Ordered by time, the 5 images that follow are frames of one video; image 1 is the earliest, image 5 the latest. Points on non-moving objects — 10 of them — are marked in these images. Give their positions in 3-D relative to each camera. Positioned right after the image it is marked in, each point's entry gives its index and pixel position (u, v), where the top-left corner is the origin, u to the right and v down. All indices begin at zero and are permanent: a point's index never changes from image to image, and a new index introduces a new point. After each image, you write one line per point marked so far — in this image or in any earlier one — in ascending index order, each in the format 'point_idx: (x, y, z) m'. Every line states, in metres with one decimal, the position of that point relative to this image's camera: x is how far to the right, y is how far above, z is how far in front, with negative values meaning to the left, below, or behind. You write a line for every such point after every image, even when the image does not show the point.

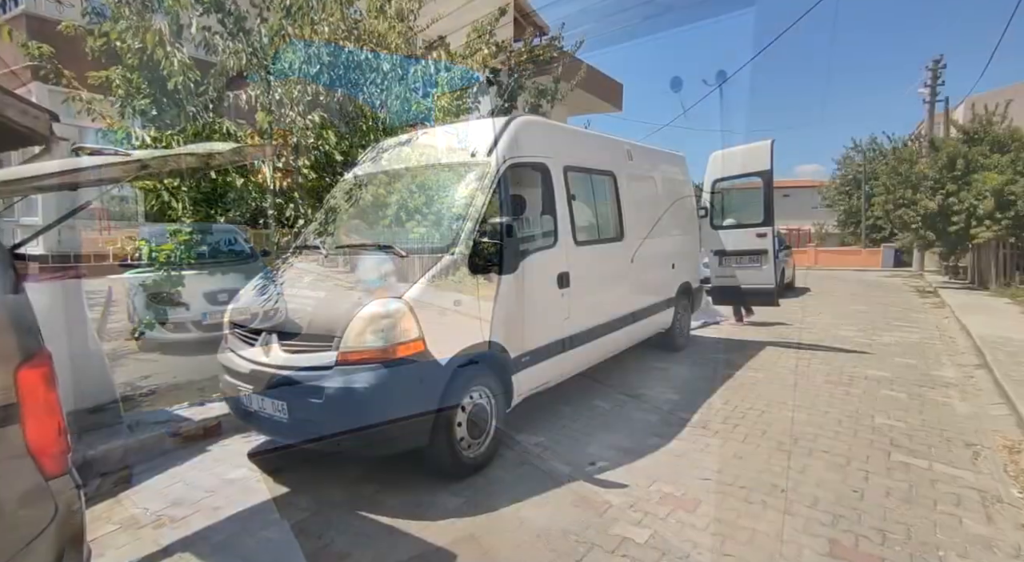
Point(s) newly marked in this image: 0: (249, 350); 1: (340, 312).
0: (-1.7, -0.5, +3.4) m
1: (-1.0, -0.2, +3.1) m
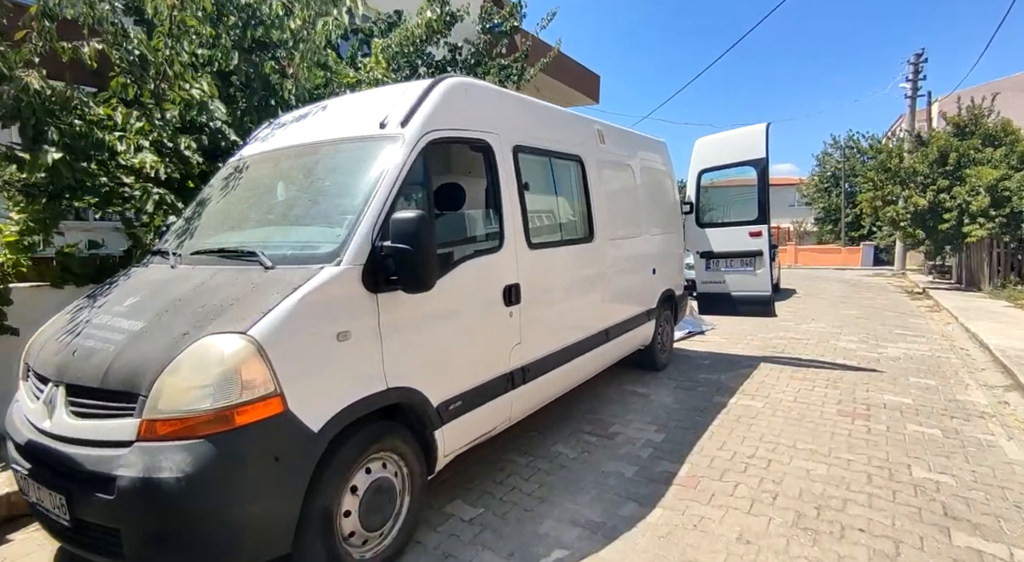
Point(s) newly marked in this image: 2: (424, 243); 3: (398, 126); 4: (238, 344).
0: (-2.1, -0.6, +2.3) m
1: (-1.4, -0.3, +2.0) m
2: (-0.4, +0.2, +2.4) m
3: (-0.6, +0.8, +2.8) m
4: (-1.1, -0.2, +2.0) m
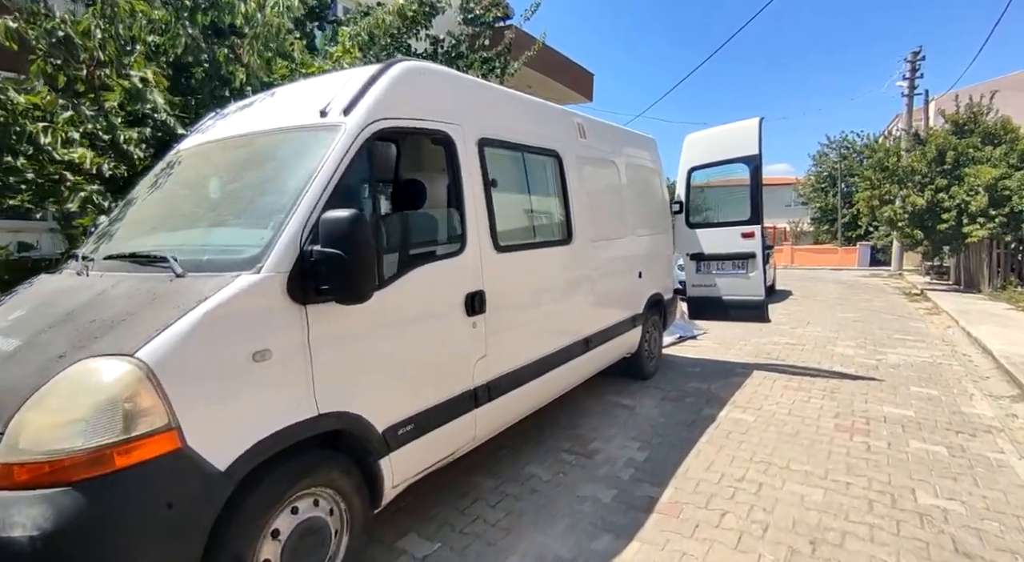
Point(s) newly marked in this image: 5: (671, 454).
0: (-2.3, -0.6, +2.0) m
1: (-1.6, -0.3, +1.7) m
2: (-0.6, +0.1, +2.1) m
3: (-0.8, +0.8, +2.5) m
4: (-1.3, -0.3, +1.7) m
5: (+1.1, -1.2, +3.7) m
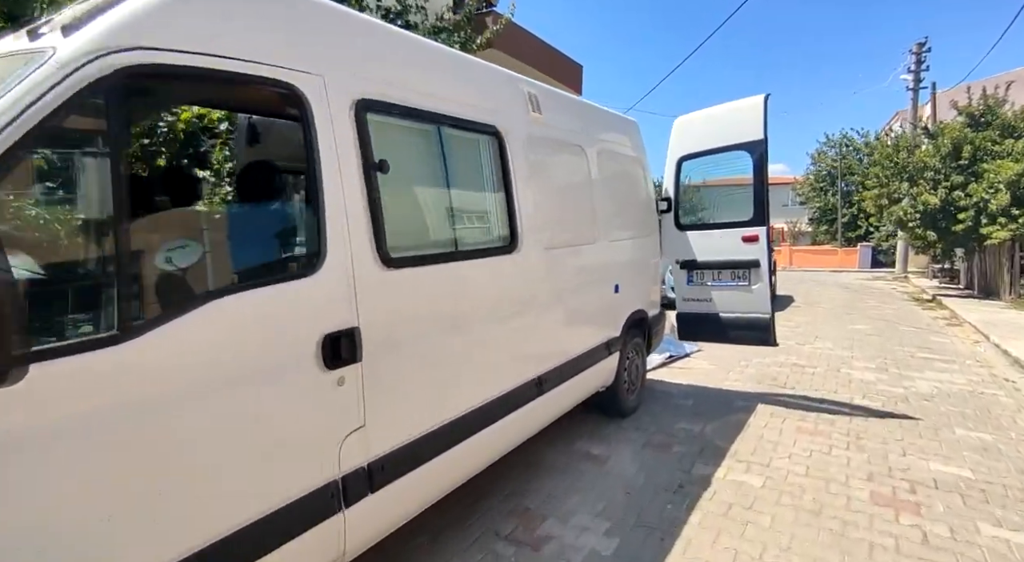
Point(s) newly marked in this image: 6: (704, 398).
0: (-2.8, -0.7, +0.9) m
1: (-2.0, -0.5, +0.6) m
2: (-1.0, 0.0, +1.0) m
3: (-1.3, +0.7, +1.4) m
4: (-1.7, -0.4, +0.6) m
5: (+0.7, -1.4, +2.7) m
6: (+1.9, -1.1, +5.0) m
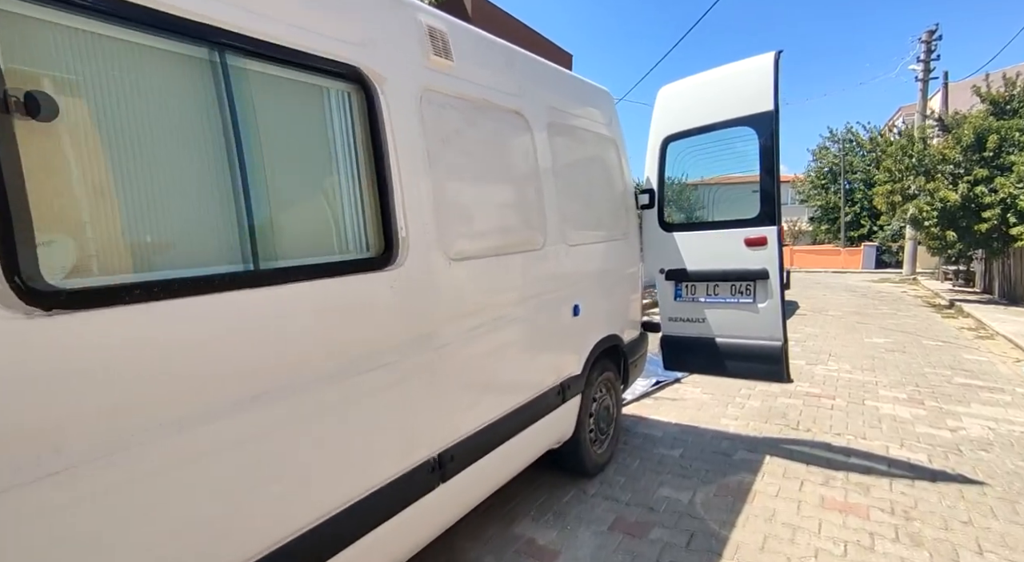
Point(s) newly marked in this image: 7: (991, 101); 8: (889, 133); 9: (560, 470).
0: (-3.2, -0.8, -0.2) m
1: (-2.5, -0.6, -0.5) m
2: (-1.5, -0.1, -0.1) m
3: (-1.7, +0.6, +0.3) m
4: (-2.1, -0.5, -0.5) m
5: (+0.3, -1.5, +1.6) m
6: (+1.4, -1.2, +3.9) m
7: (+10.2, +3.8, +11.1) m
8: (+12.5, +5.0, +17.1) m
9: (+0.3, -1.3, +3.5) m
